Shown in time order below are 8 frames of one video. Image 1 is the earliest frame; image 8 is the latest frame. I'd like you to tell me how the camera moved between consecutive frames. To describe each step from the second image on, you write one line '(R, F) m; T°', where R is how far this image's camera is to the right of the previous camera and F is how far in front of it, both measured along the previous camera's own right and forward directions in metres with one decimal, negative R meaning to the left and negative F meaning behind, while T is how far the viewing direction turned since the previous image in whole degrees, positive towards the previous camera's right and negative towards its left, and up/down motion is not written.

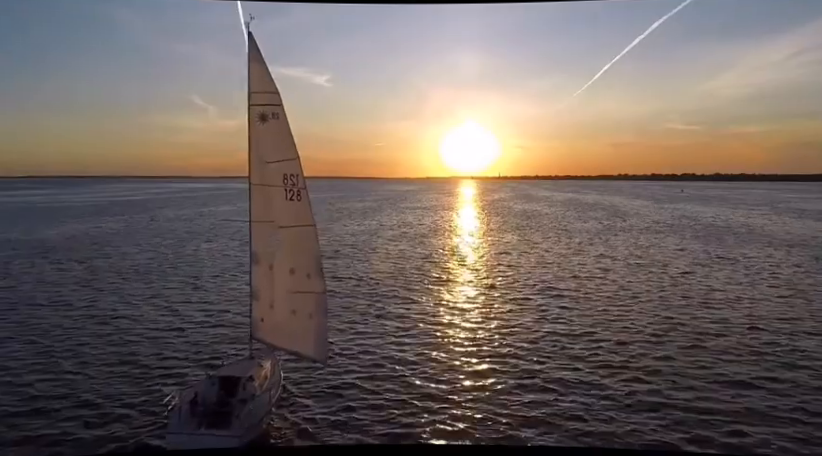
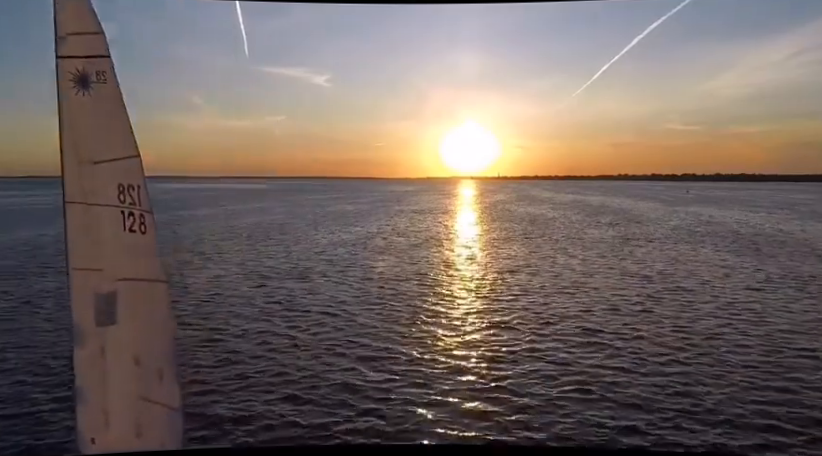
(+0.6, +5.0) m; 0°
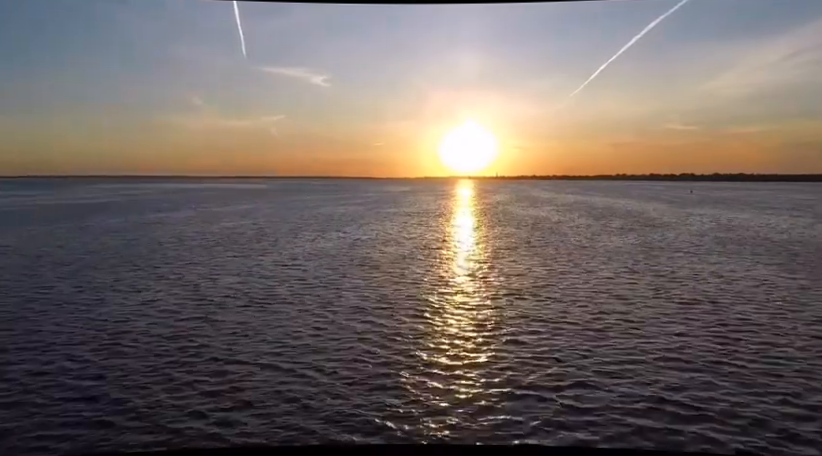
(+0.6, +4.5) m; 0°
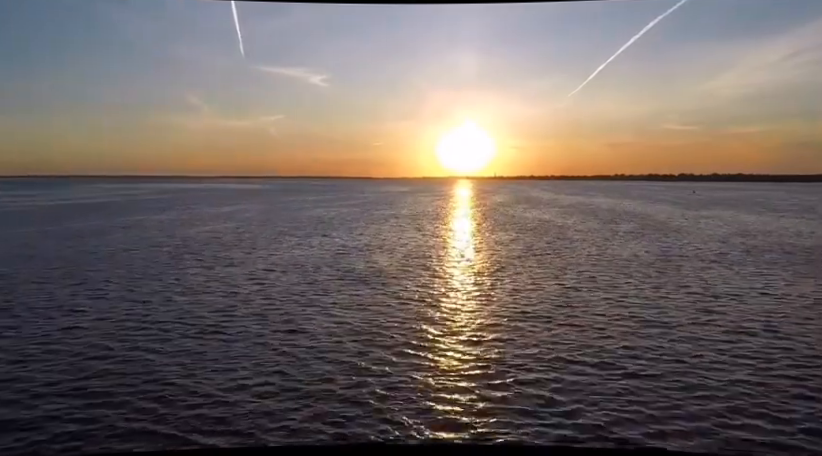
(+0.4, +3.3) m; 0°
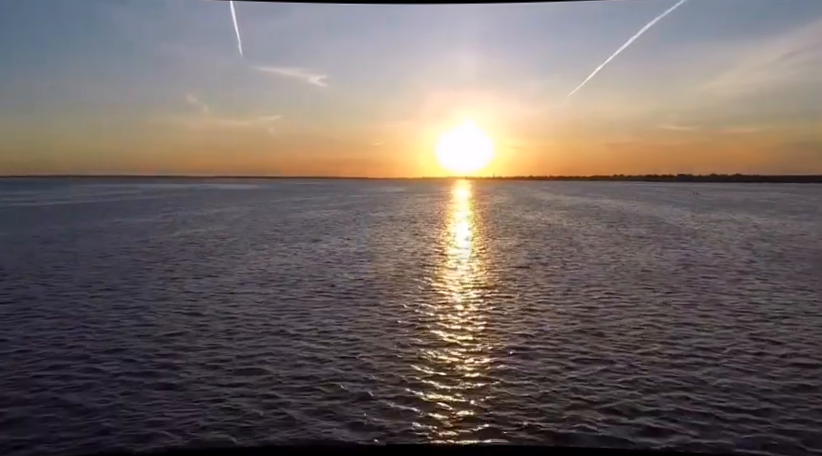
(+0.2, +3.1) m; 0°
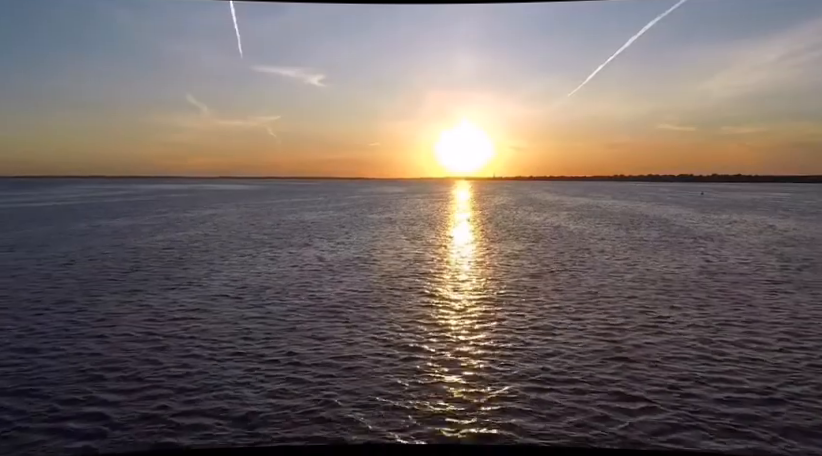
(+0.1, +2.8) m; 0°
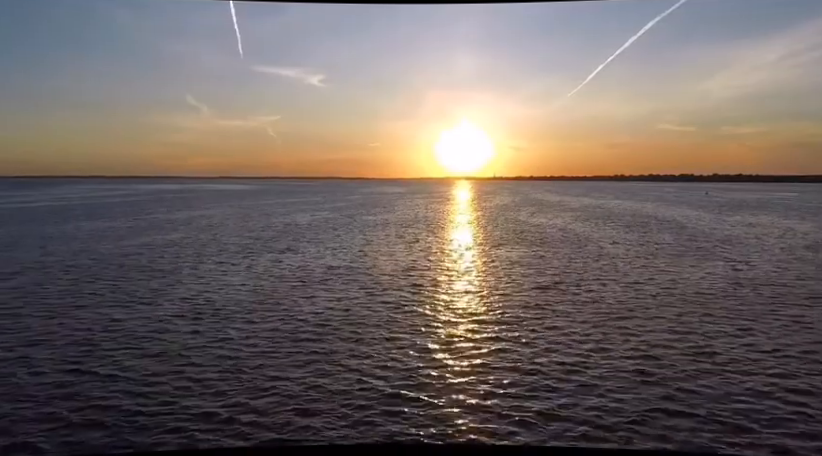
(+0.3, +3.3) m; 0°
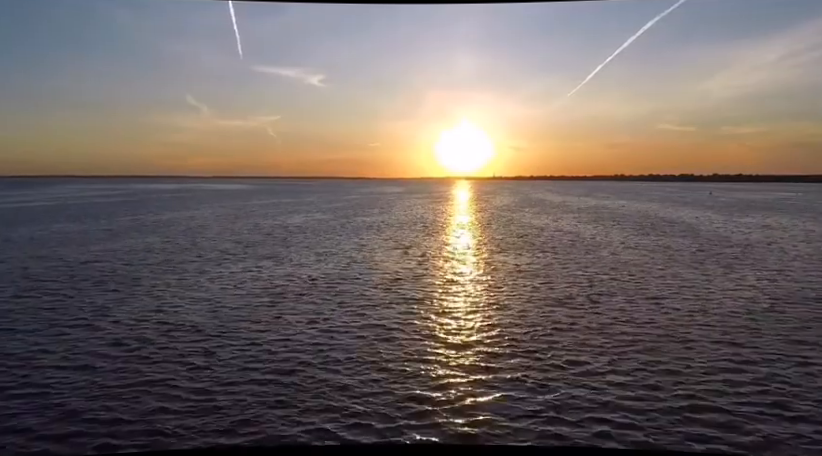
(+0.3, +3.1) m; 0°
